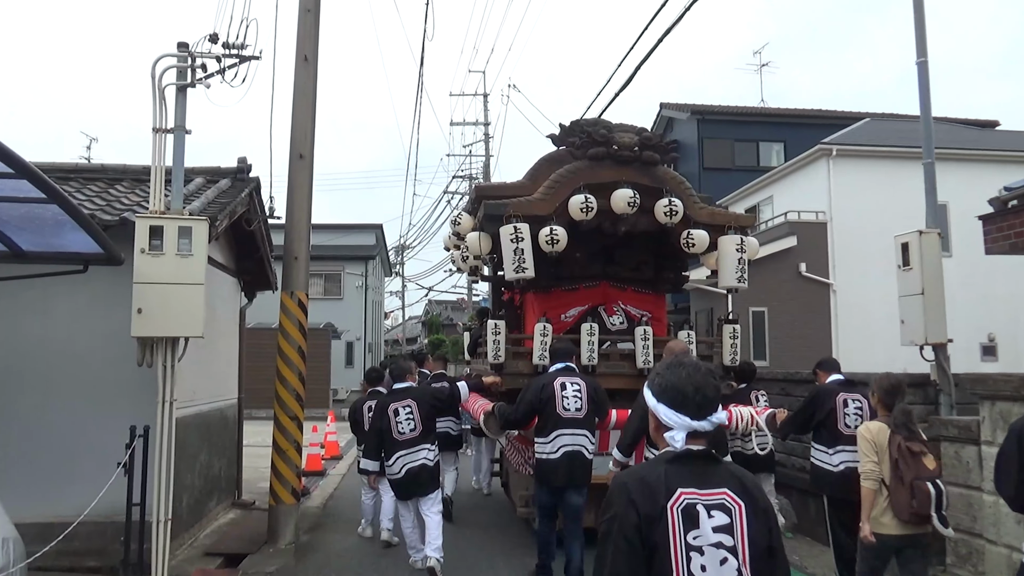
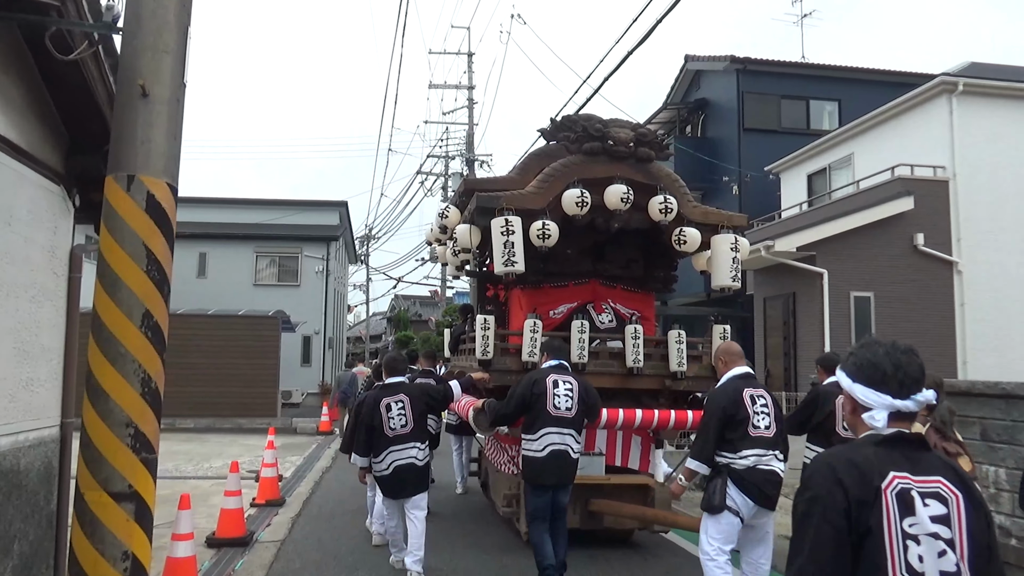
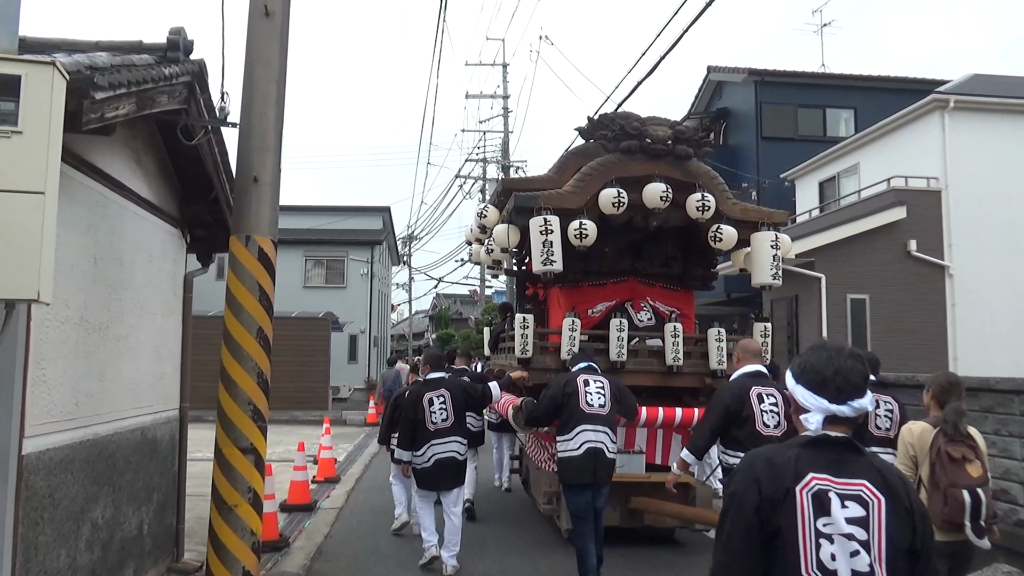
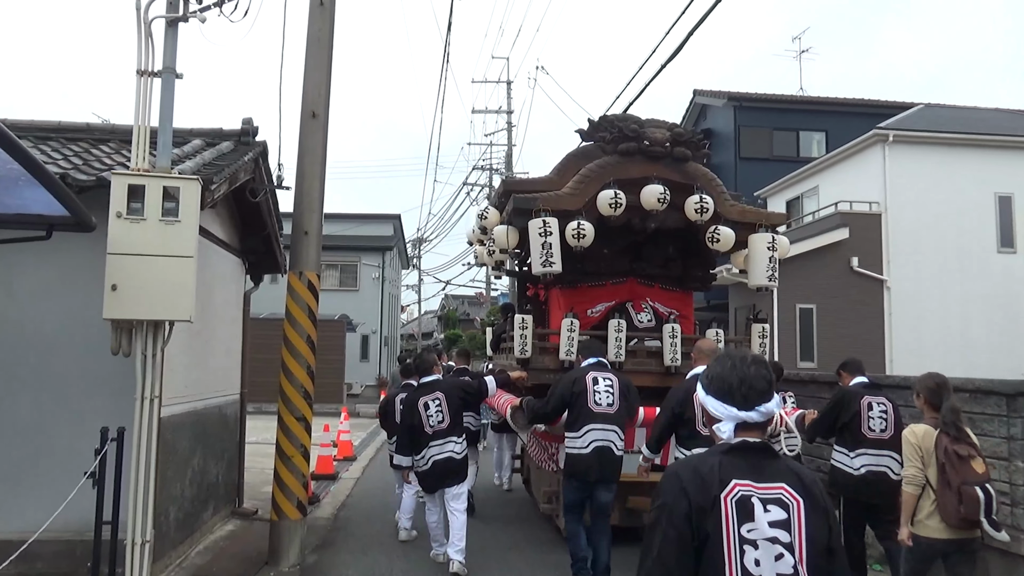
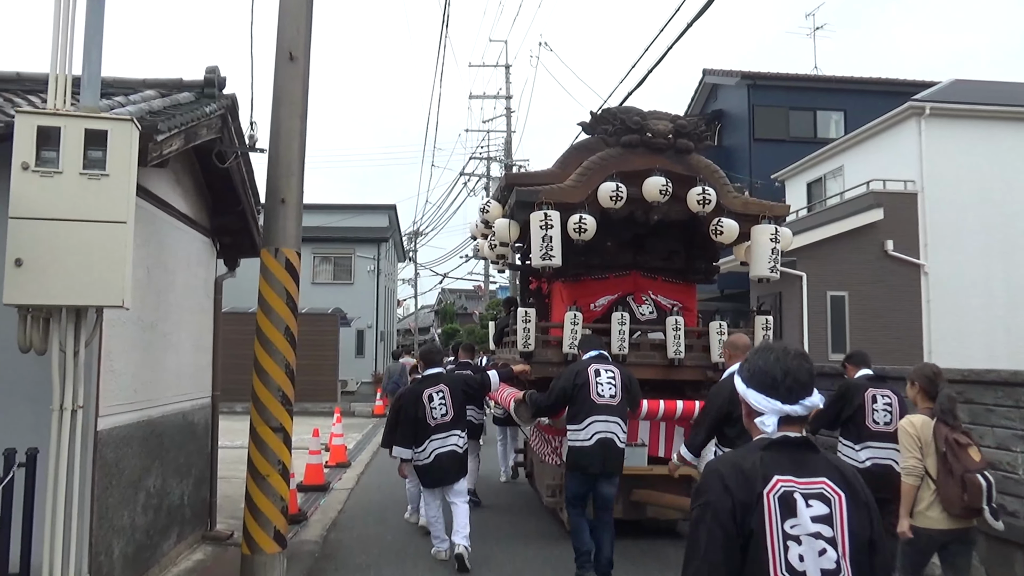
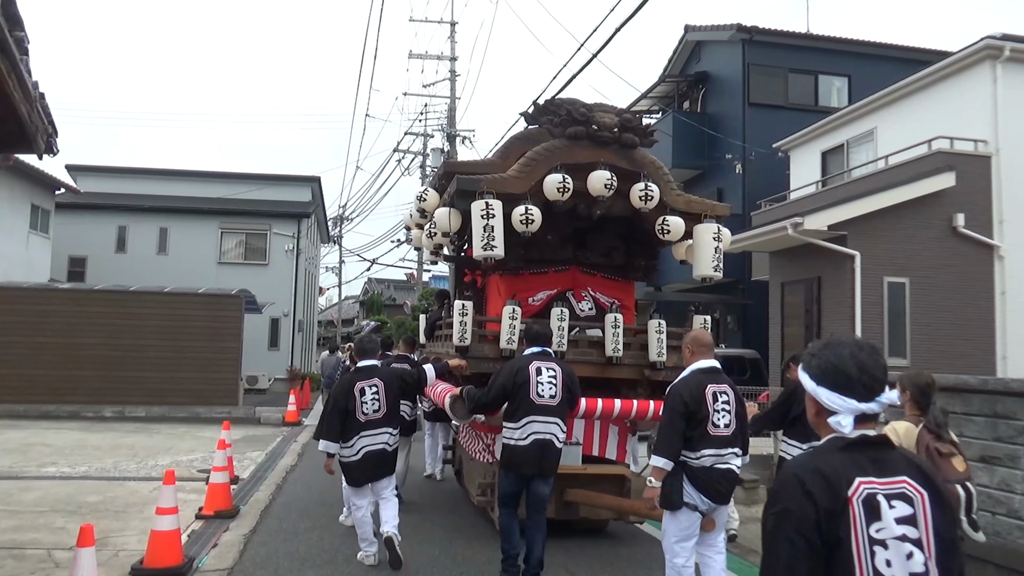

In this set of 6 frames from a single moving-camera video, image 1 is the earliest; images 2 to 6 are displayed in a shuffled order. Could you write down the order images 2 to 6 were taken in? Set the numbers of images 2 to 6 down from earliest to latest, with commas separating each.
4, 5, 3, 2, 6
